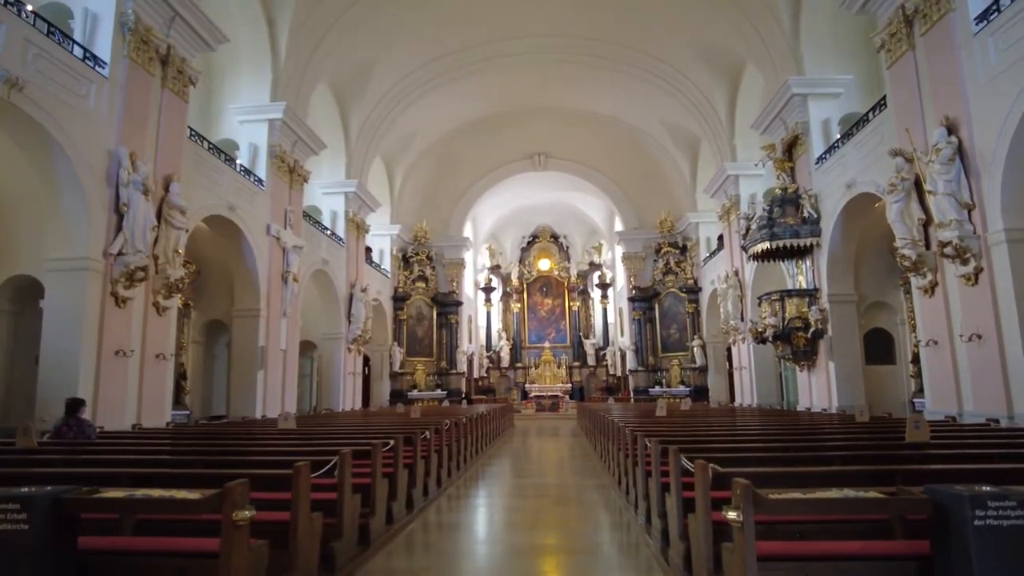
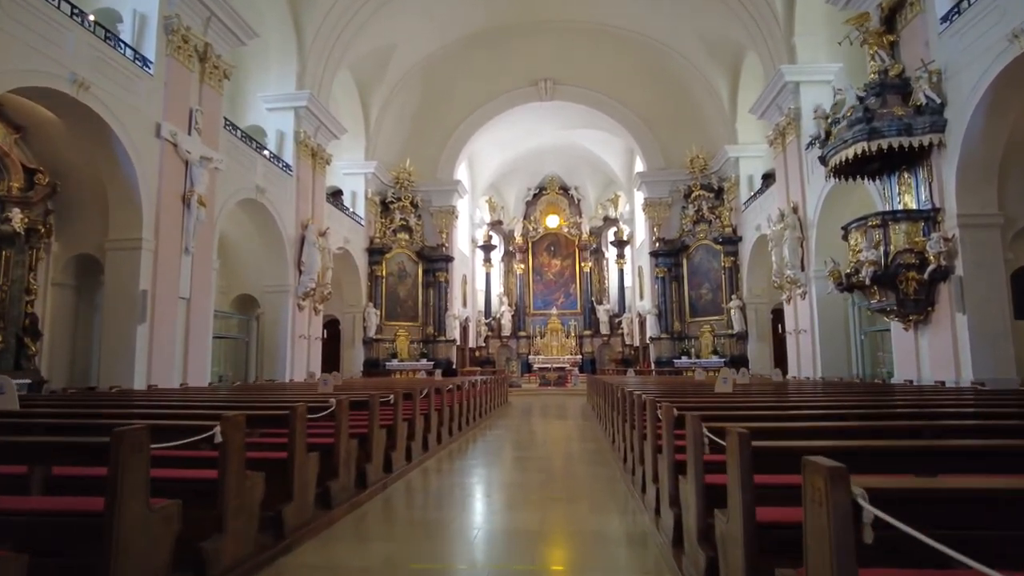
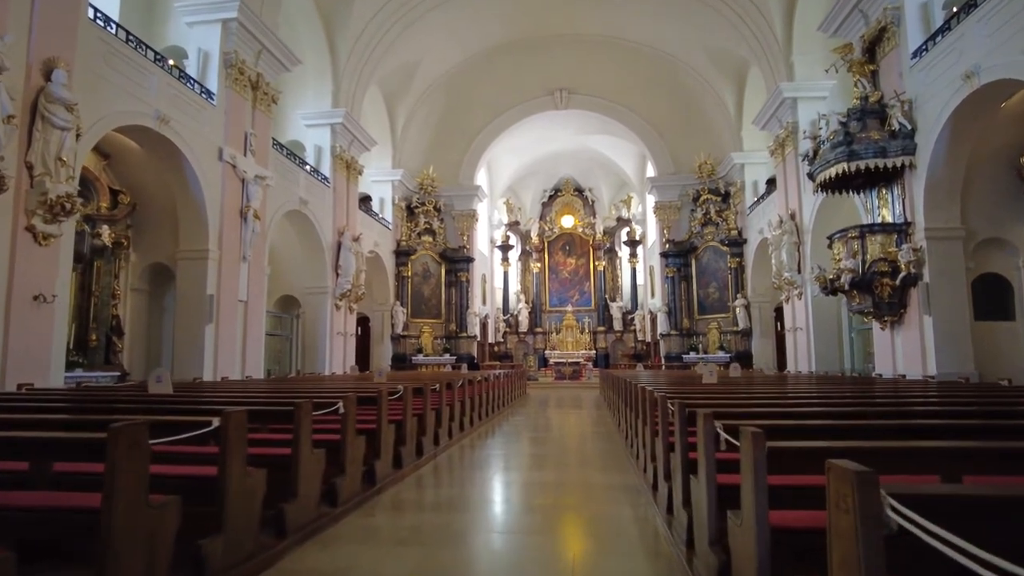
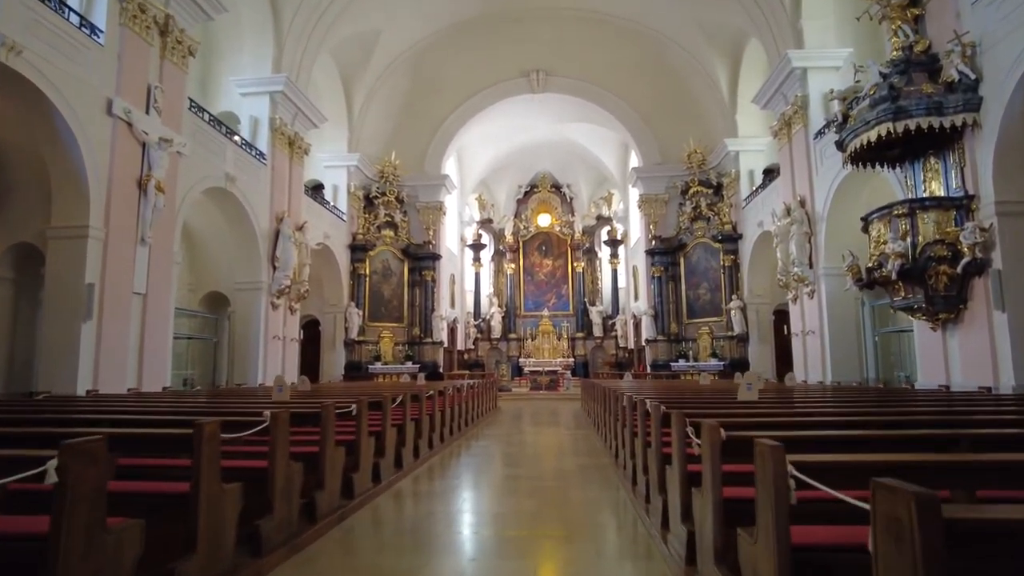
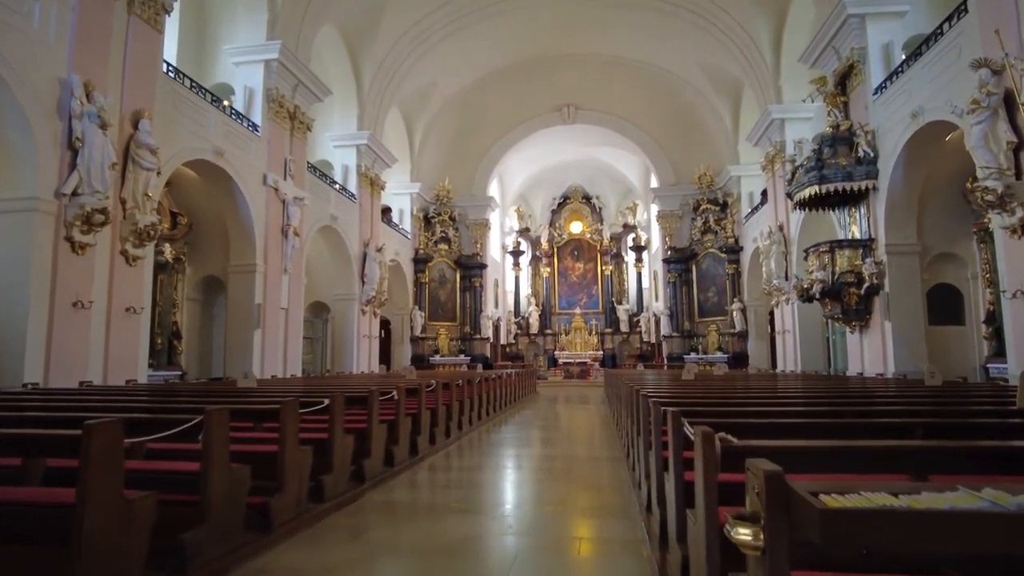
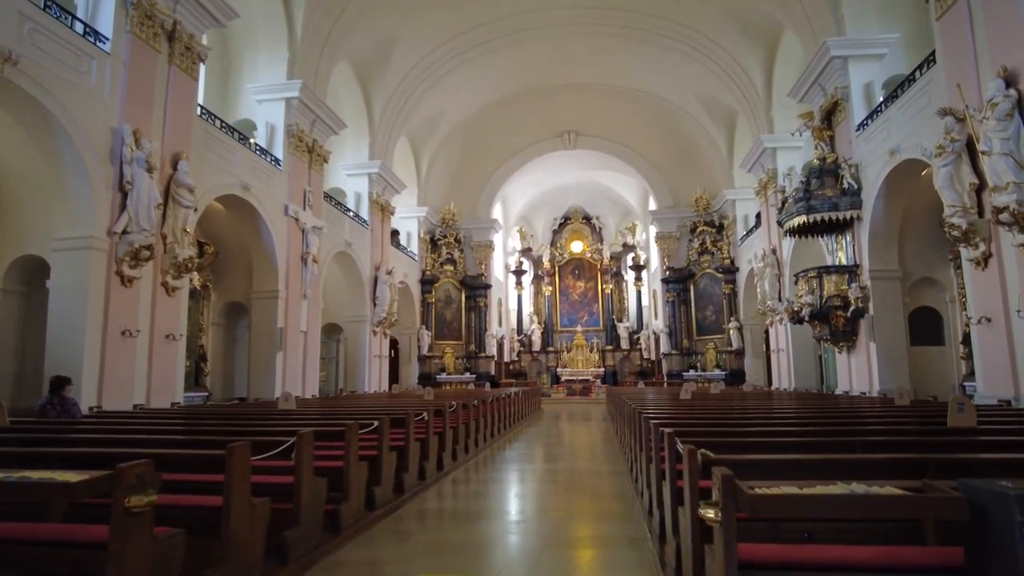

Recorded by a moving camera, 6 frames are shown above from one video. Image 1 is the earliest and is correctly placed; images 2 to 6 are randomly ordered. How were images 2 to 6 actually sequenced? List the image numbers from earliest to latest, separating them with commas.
6, 5, 3, 2, 4
